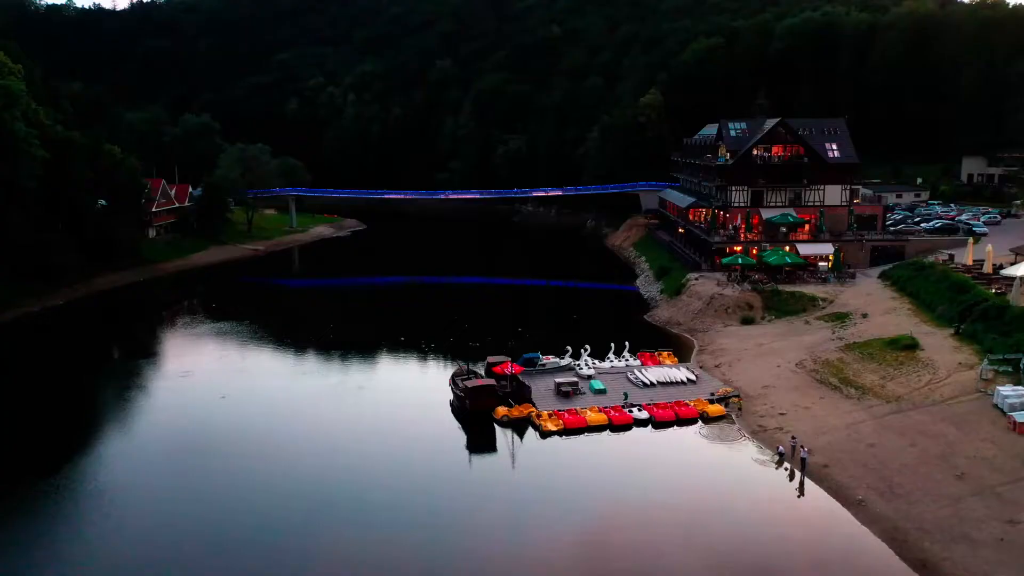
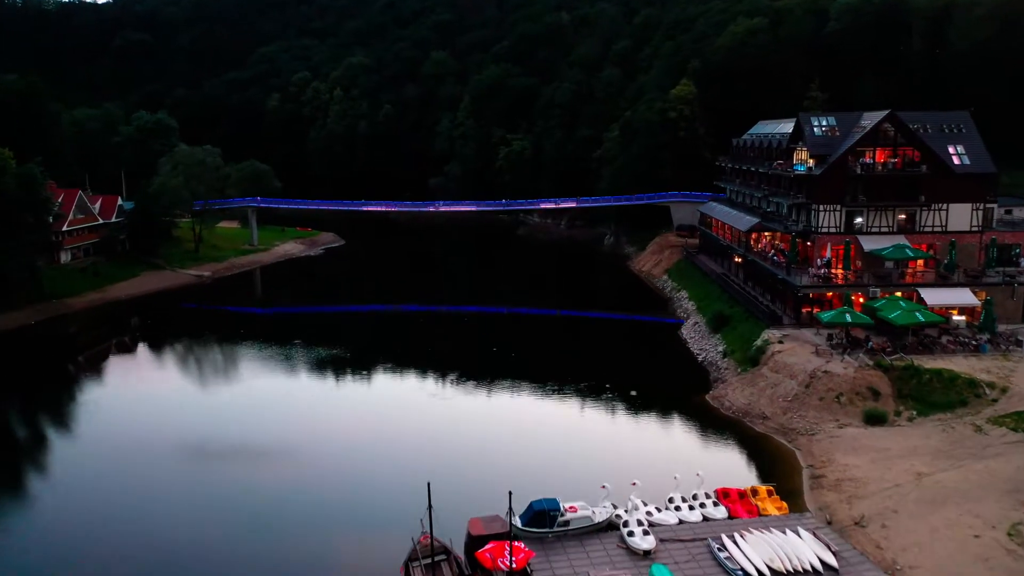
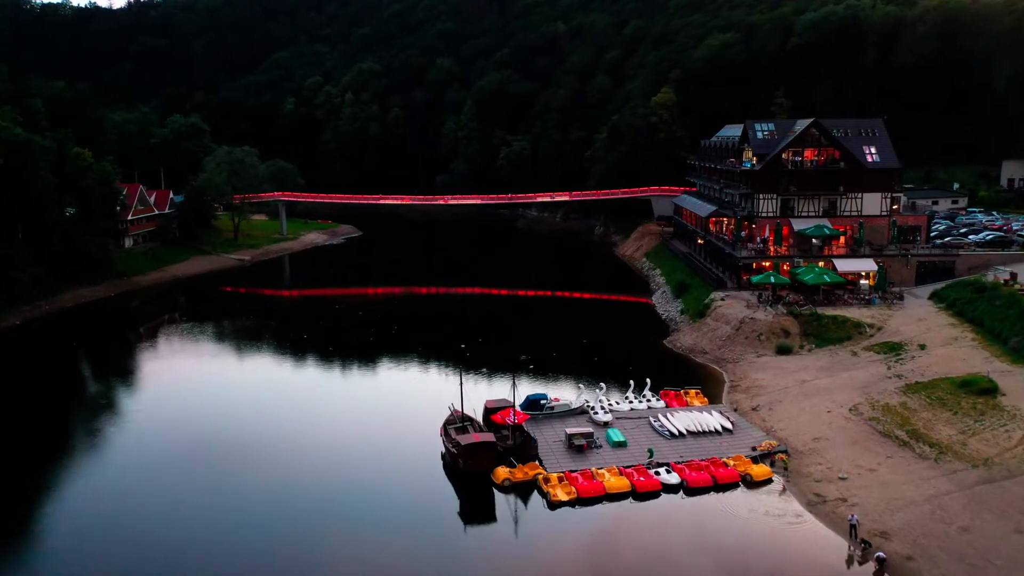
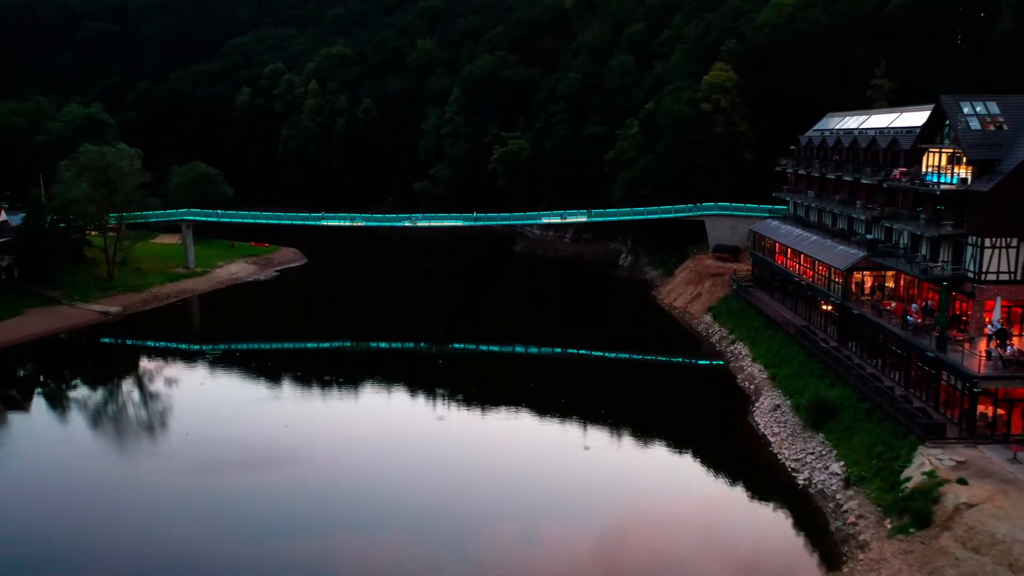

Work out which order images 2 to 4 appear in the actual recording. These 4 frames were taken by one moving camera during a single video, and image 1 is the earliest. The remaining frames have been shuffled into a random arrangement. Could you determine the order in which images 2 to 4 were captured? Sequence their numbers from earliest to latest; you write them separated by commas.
3, 2, 4
